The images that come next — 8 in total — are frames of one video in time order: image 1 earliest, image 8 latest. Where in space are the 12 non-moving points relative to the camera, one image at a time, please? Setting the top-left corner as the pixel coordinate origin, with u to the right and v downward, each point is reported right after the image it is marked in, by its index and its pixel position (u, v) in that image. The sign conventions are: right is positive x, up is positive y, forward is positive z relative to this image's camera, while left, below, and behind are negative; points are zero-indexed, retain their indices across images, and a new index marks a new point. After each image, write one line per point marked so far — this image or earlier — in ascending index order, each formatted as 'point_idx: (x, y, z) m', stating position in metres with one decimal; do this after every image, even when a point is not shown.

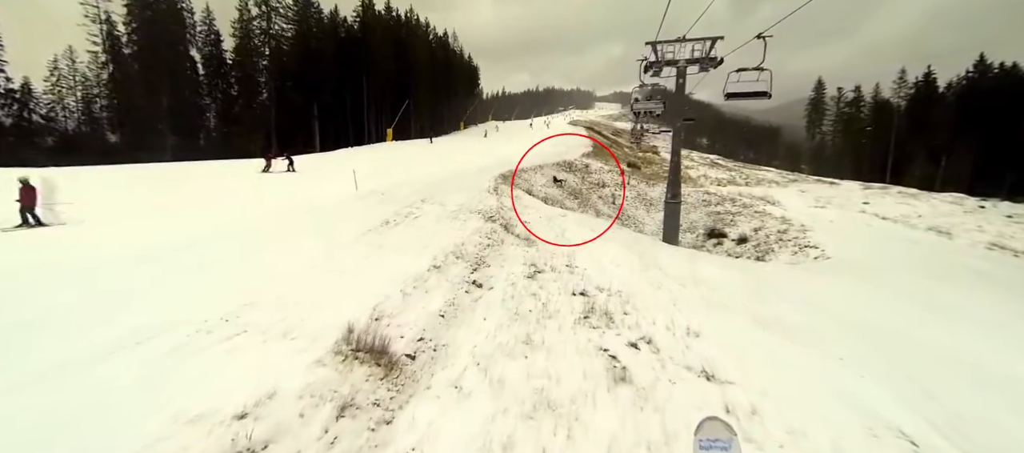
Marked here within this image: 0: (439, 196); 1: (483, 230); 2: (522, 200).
0: (-2.5, +1.0, +15.7) m
1: (-0.8, -0.1, +12.0) m
2: (+0.4, +0.9, +17.4) m
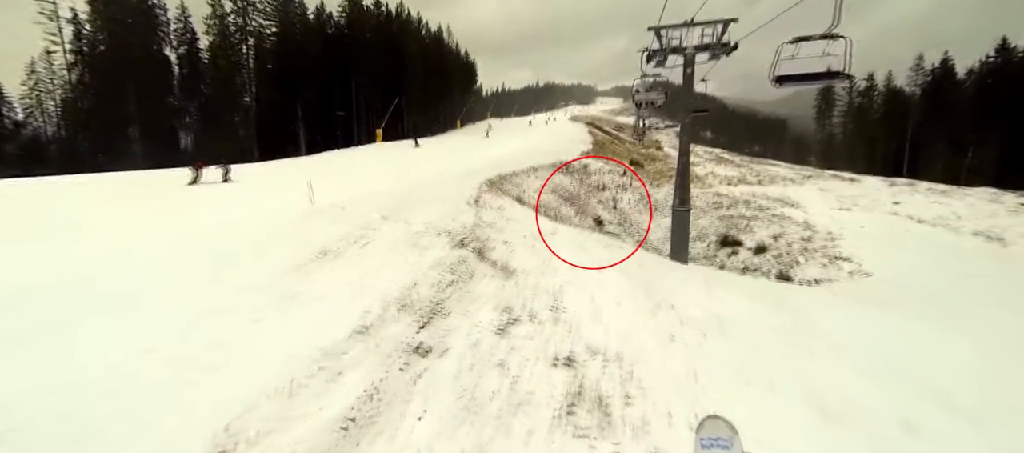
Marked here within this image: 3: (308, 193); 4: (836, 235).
0: (-3.0, +0.4, +13.3) m
1: (-1.3, -0.7, +9.6) m
2: (-0.1, +0.4, +14.9) m
3: (-6.9, +1.0, +15.4) m
4: (+13.3, -0.4, +19.2) m
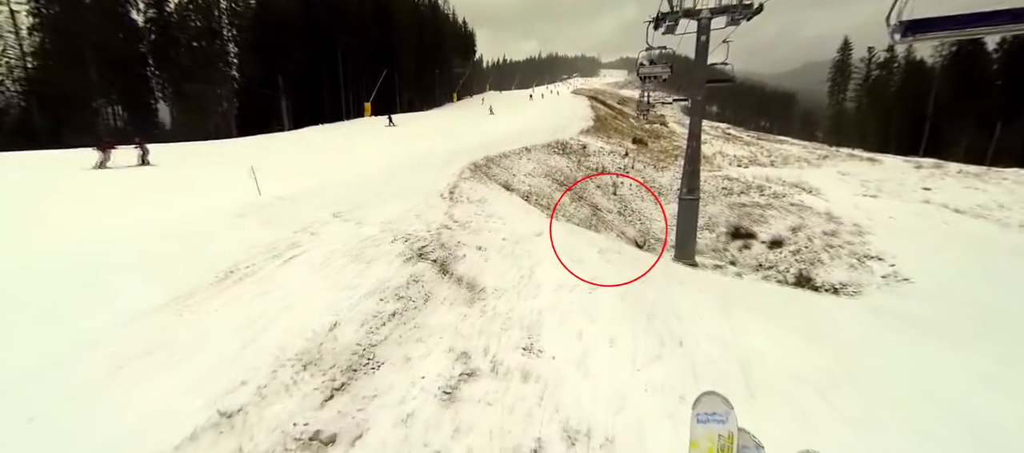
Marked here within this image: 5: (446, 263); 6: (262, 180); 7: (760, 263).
0: (-3.6, +0.4, +11.1) m
1: (-1.9, -0.9, +7.5) m
2: (-0.7, +0.5, +12.7) m
3: (-7.4, +1.2, +13.2) m
4: (+12.8, -0.1, +17.1) m
5: (-1.3, -0.7, +8.8) m
6: (-7.3, +1.3, +13.5) m
7: (+8.7, -1.3, +16.7) m
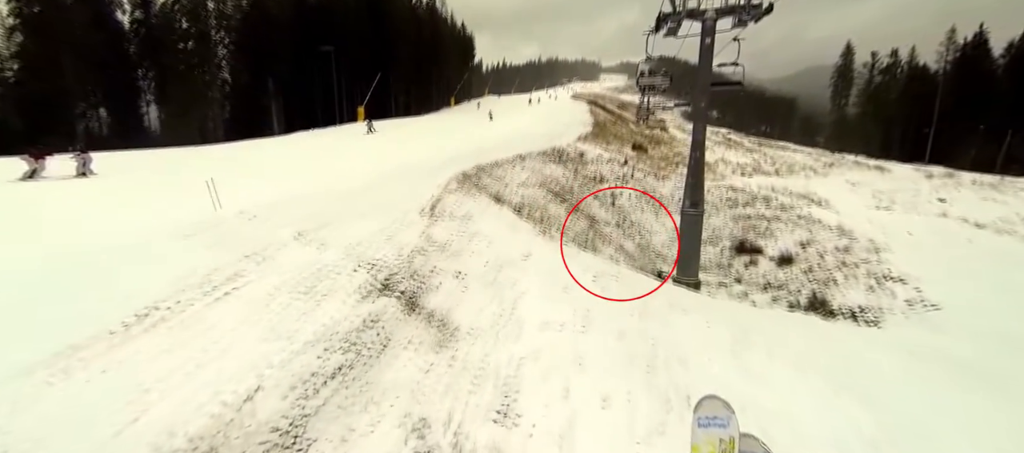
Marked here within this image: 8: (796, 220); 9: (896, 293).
0: (-3.9, 0.0, +9.9) m
1: (-2.2, -1.3, +6.3) m
2: (-1.0, 0.0, +11.6) m
3: (-7.7, +0.8, +12.0) m
4: (+12.5, -0.6, +15.9) m
5: (-1.6, -1.1, +7.6) m
6: (-7.6, +0.9, +12.3) m
7: (+8.4, -1.8, +15.5) m
8: (+11.6, +0.2, +19.2) m
9: (+10.6, -1.8, +13.0) m
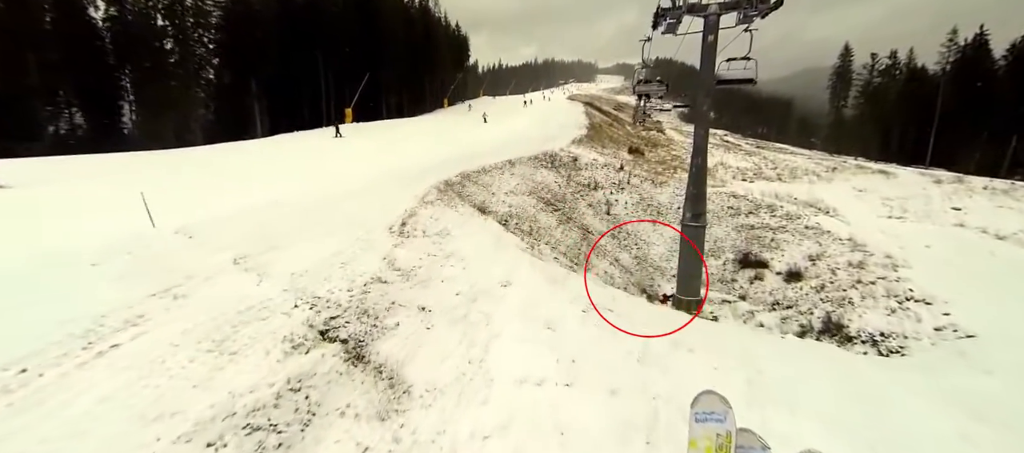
0: (-4.3, -0.4, +8.5) m
1: (-2.6, -1.7, +4.9) m
2: (-1.4, -0.4, +10.2) m
3: (-8.2, +0.3, +10.6) m
4: (+12.0, -1.1, +14.6) m
5: (-2.0, -1.5, +6.2) m
6: (-8.1, +0.4, +10.9) m
7: (+7.9, -2.2, +14.2) m
8: (+11.1, -0.2, +17.9) m
9: (+10.1, -2.3, +11.7) m
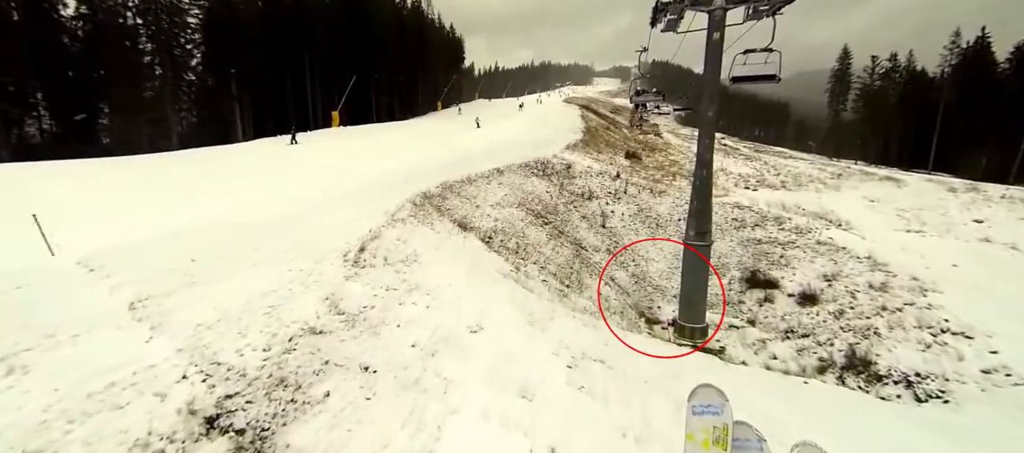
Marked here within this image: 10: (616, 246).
0: (-4.7, -0.9, +7.0) m
1: (-3.0, -2.2, +3.3) m
2: (-1.9, -0.9, +8.6) m
3: (-8.6, -0.2, +9.0) m
4: (+11.5, -1.6, +13.1) m
5: (-2.4, -2.0, +4.6) m
6: (-8.5, -0.1, +9.3) m
7: (+7.5, -2.7, +12.7) m
8: (+10.6, -0.7, +16.5) m
9: (+9.7, -2.8, +10.2) m
10: (+3.8, -0.7, +17.3) m
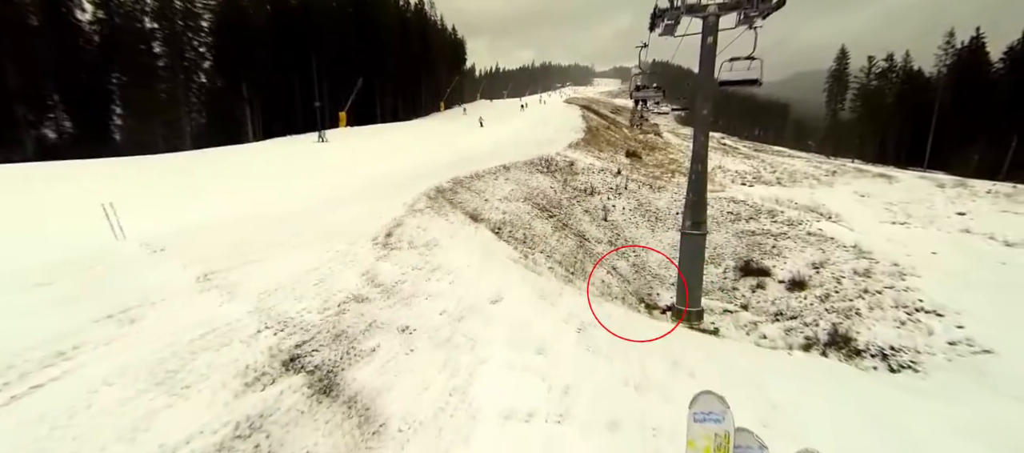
0: (-4.5, -0.7, +8.0) m
1: (-2.8, -1.9, +4.3) m
2: (-1.6, -0.6, +9.6) m
3: (-8.4, +0.1, +10.0) m
4: (+11.8, -1.3, +14.1) m
5: (-2.2, -1.7, +5.6) m
6: (-8.2, +0.2, +10.3) m
7: (+7.8, -2.4, +13.6) m
8: (+10.9, -0.4, +17.4) m
9: (+10.0, -2.4, +11.2) m
10: (+4.1, -0.4, +18.3) m
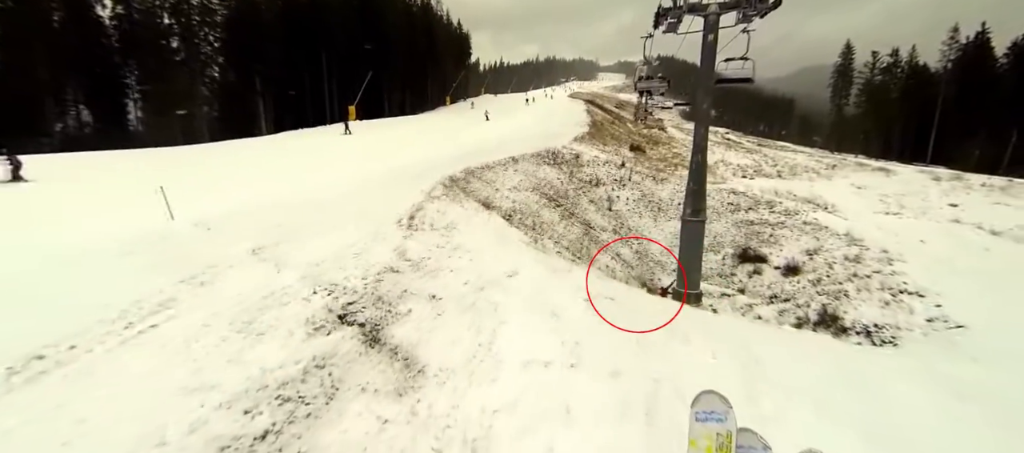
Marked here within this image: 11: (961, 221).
0: (-4.2, -0.3, +8.9) m
1: (-2.5, -1.6, +5.3) m
2: (-1.3, -0.3, +10.6) m
3: (-8.1, +0.5, +11.0) m
4: (+12.1, -0.9, +14.9) m
5: (-1.9, -1.4, +6.6) m
6: (-7.9, +0.6, +11.3) m
7: (+8.1, -2.1, +14.5) m
8: (+11.2, 0.0, +18.3) m
9: (+10.3, -2.1, +12.0) m
10: (+4.5, 0.0, +19.1) m
11: (+17.4, +0.2, +18.2) m
